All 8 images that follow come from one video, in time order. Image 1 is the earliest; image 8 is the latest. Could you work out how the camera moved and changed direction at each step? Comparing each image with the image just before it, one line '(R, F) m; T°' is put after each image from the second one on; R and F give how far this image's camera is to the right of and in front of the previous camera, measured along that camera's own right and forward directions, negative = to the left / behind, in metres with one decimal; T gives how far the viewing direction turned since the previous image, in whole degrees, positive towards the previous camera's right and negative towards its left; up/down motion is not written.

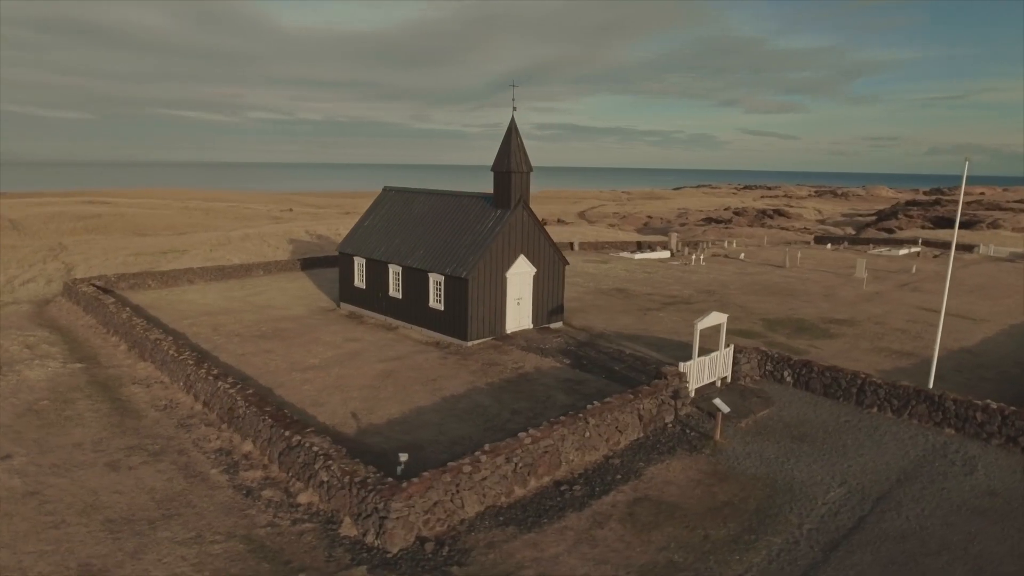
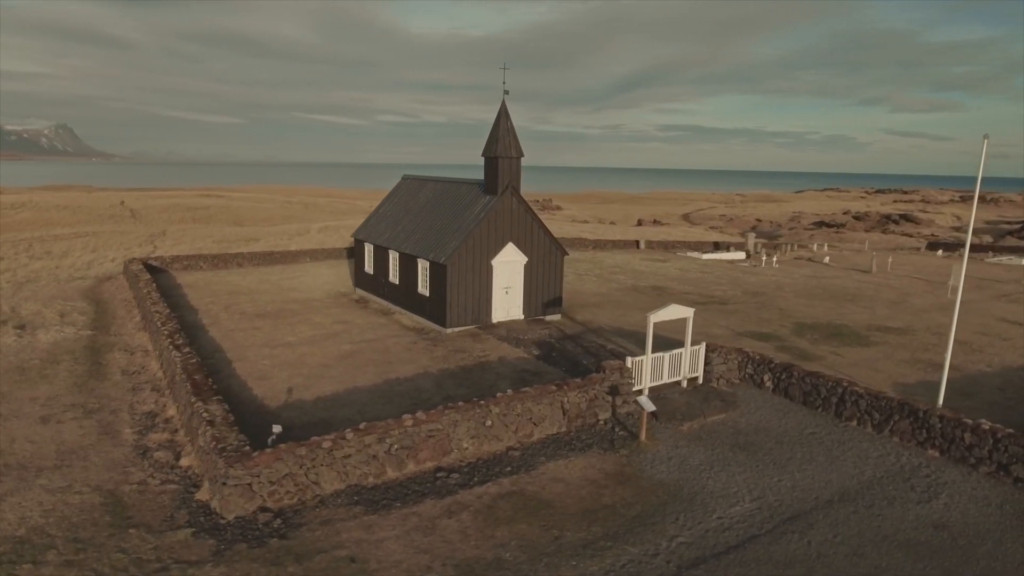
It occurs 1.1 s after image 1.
(+4.2, +1.0) m; -10°
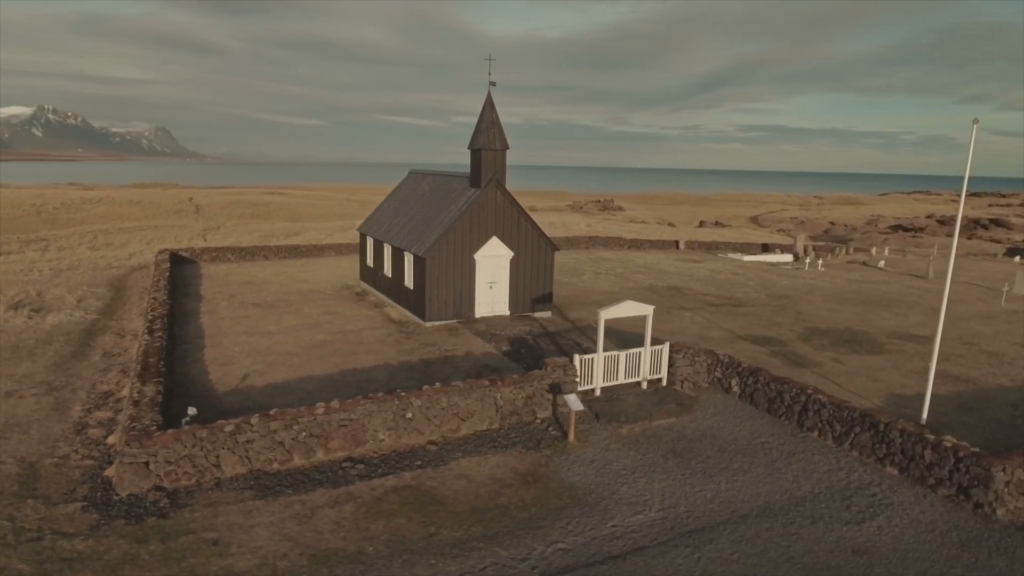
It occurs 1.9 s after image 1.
(+2.9, +0.6) m; -7°
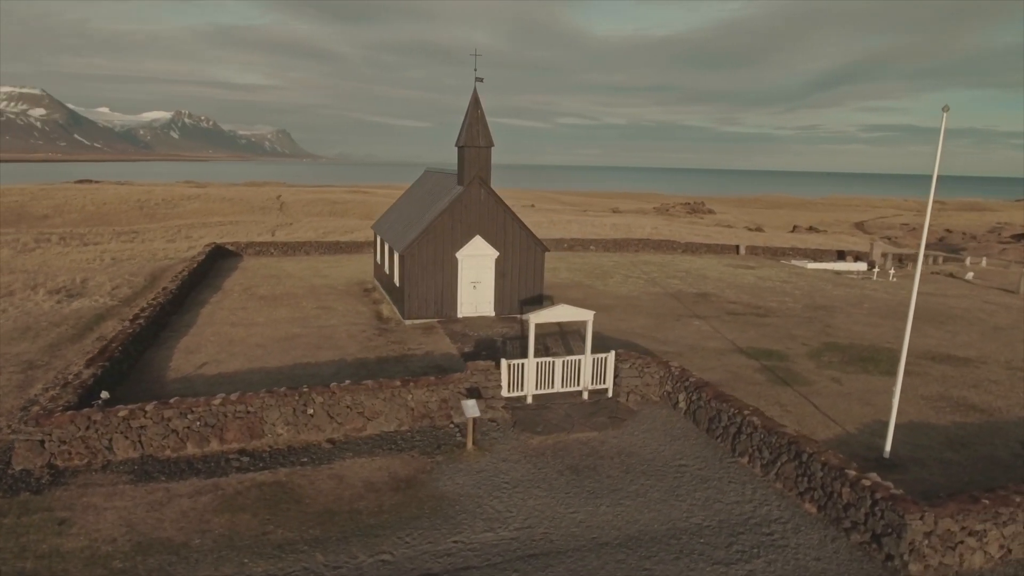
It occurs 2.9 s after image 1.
(+3.7, +0.8) m; -9°
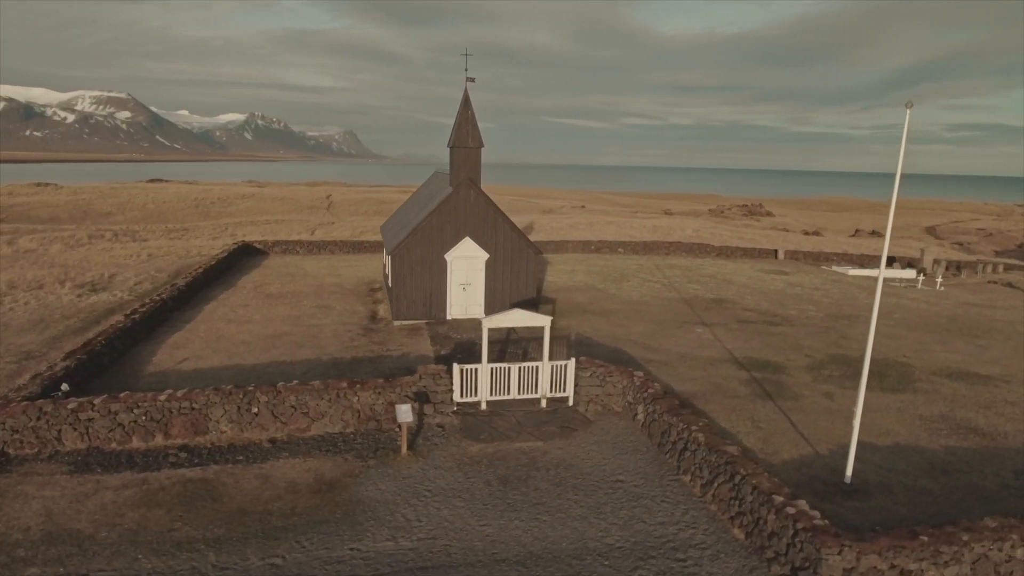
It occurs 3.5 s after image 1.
(+2.2, +0.4) m; -5°
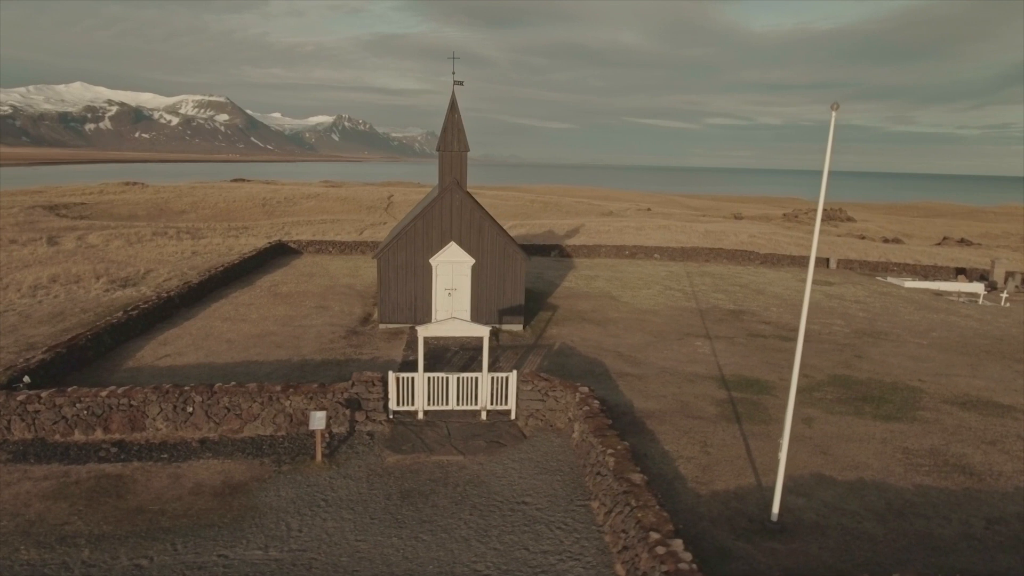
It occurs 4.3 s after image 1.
(+2.9, +0.5) m; -7°
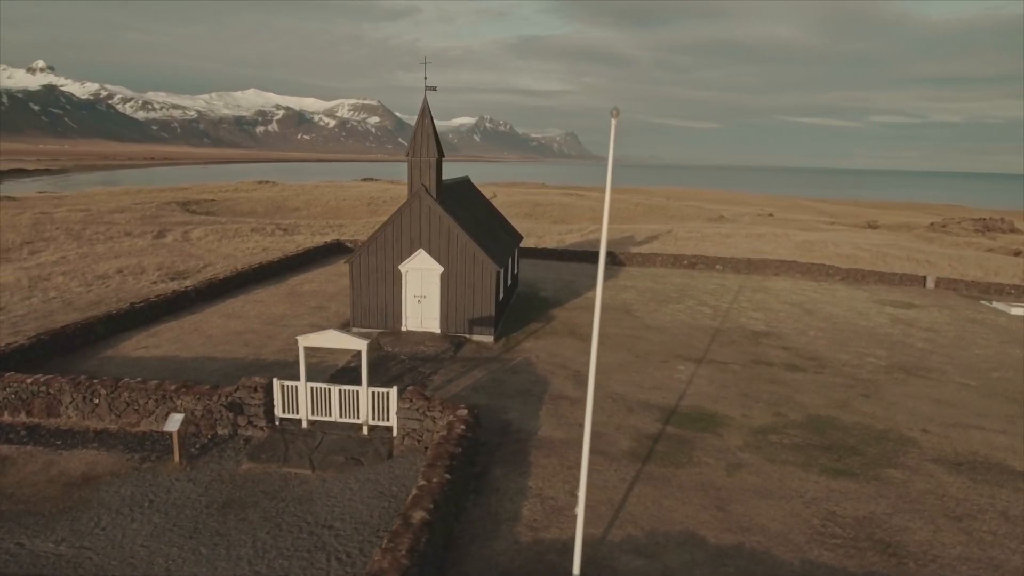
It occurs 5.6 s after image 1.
(+5.1, +1.2) m; -12°
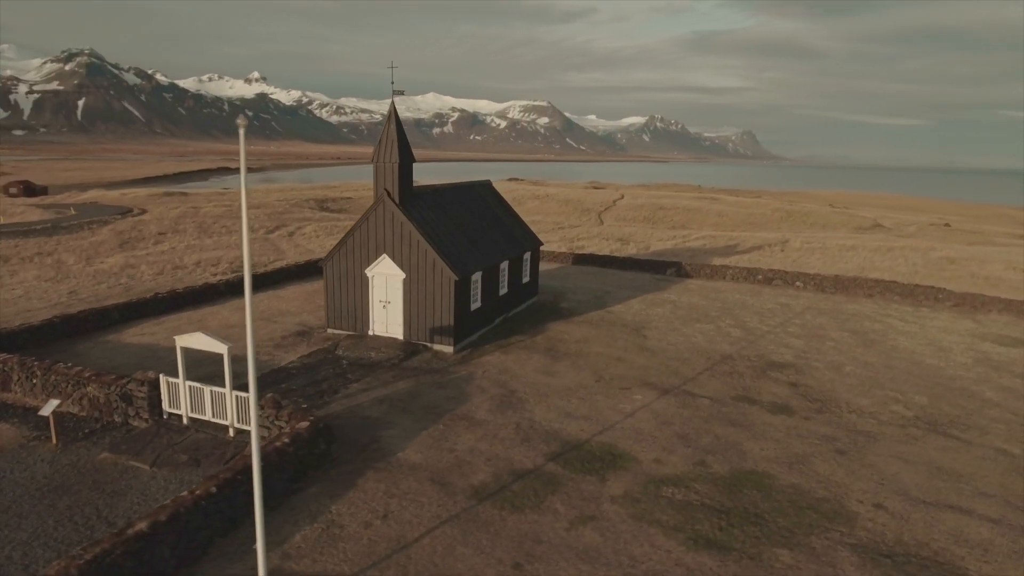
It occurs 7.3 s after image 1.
(+6.0, +1.7) m; -15°
